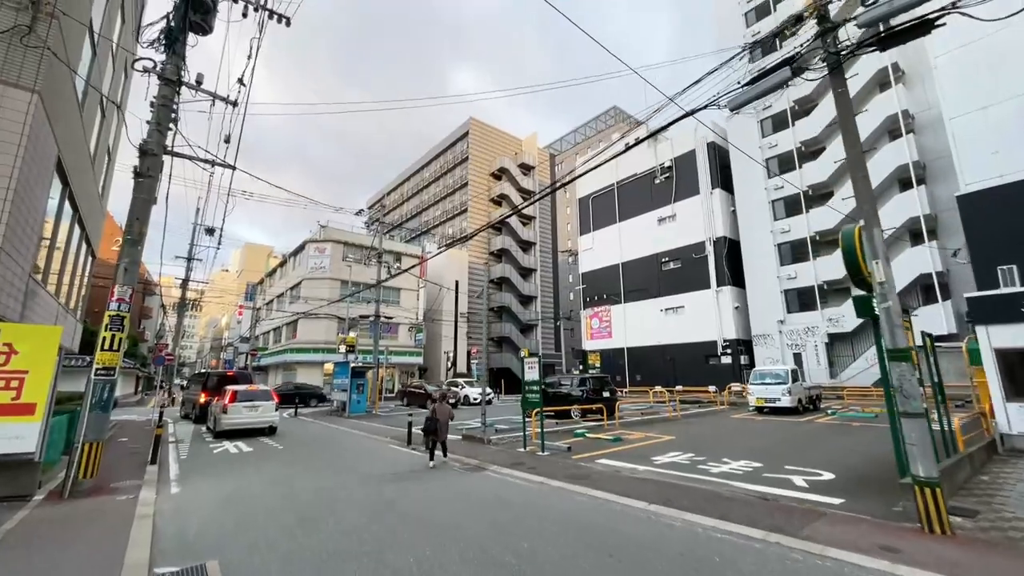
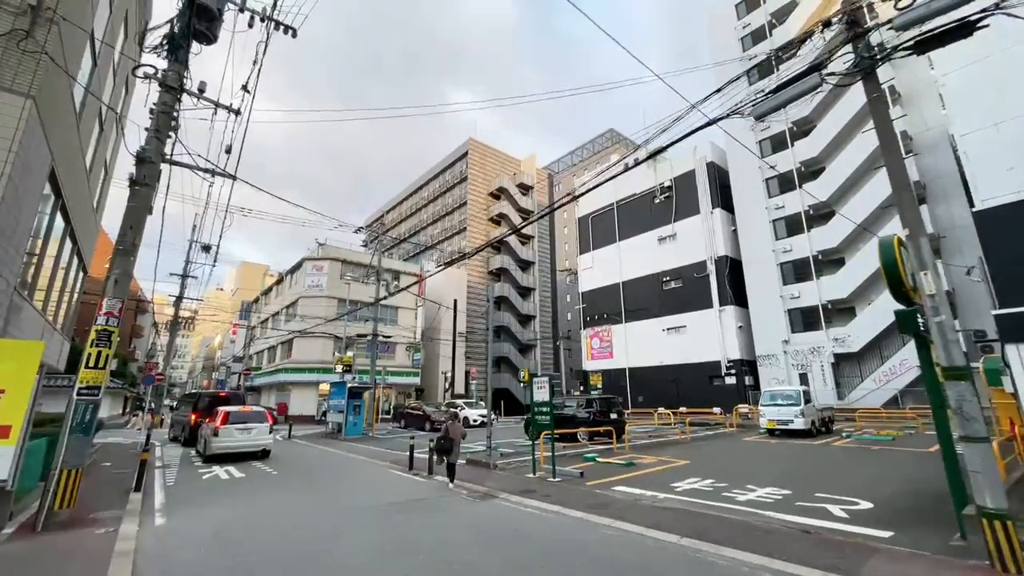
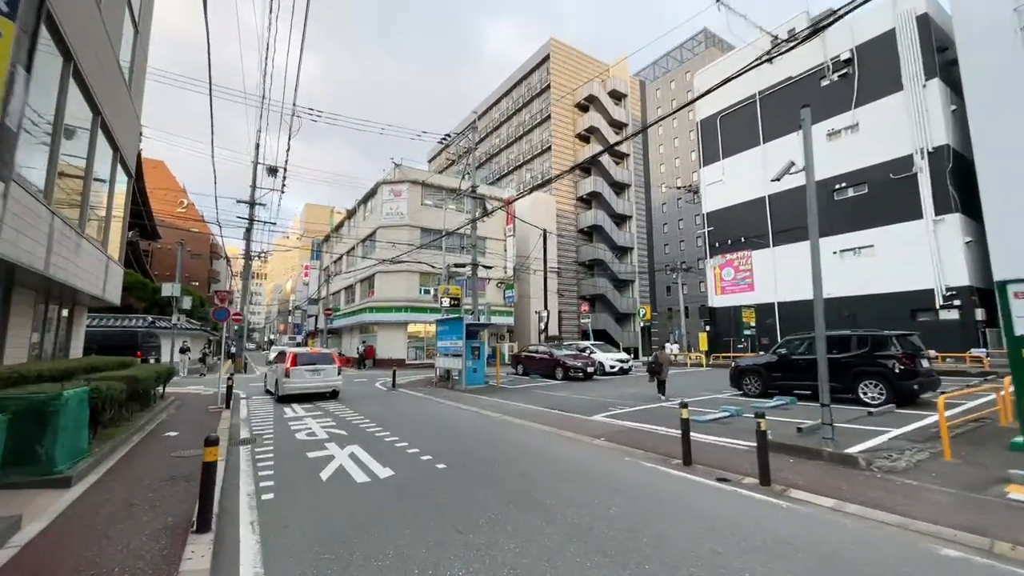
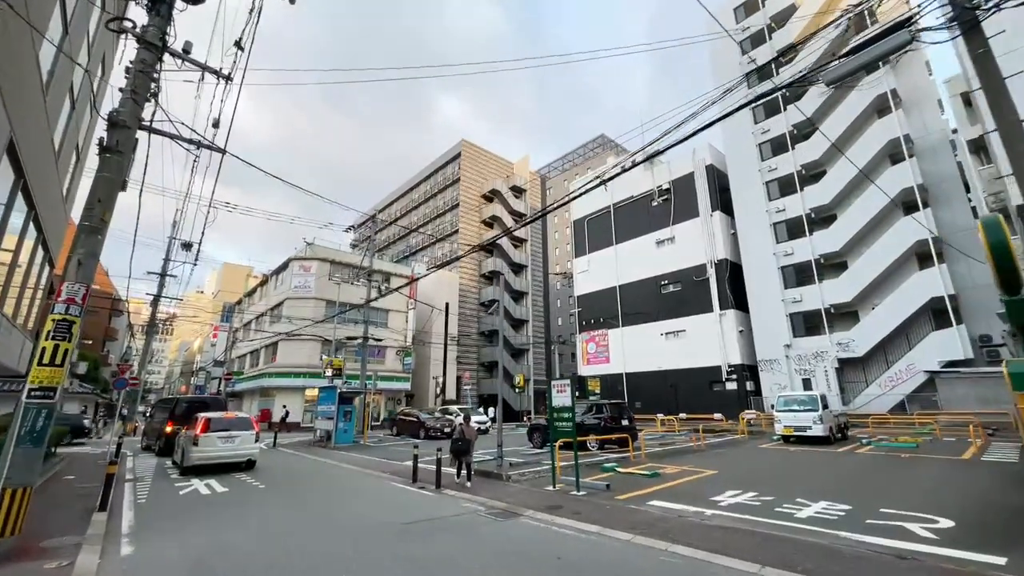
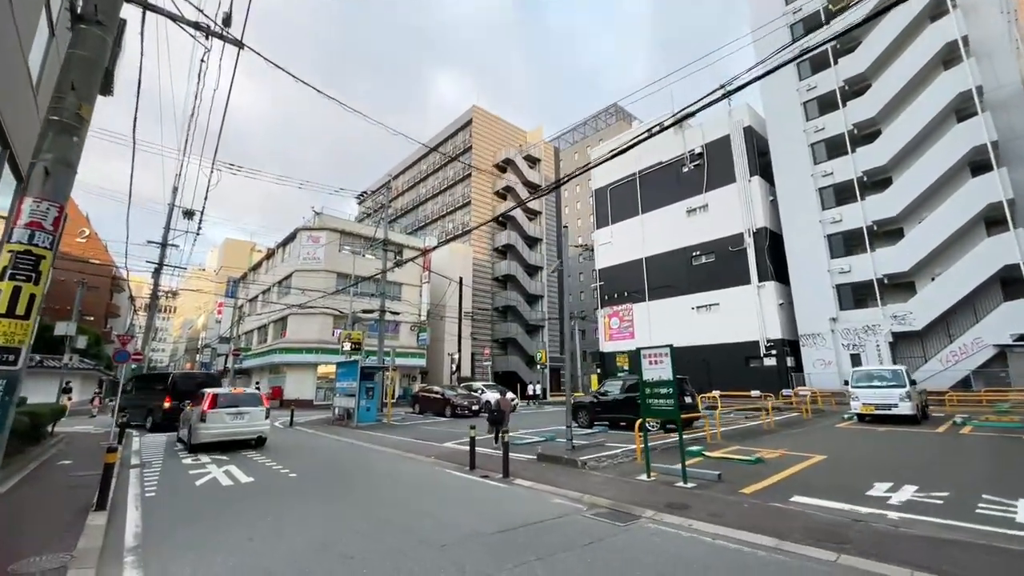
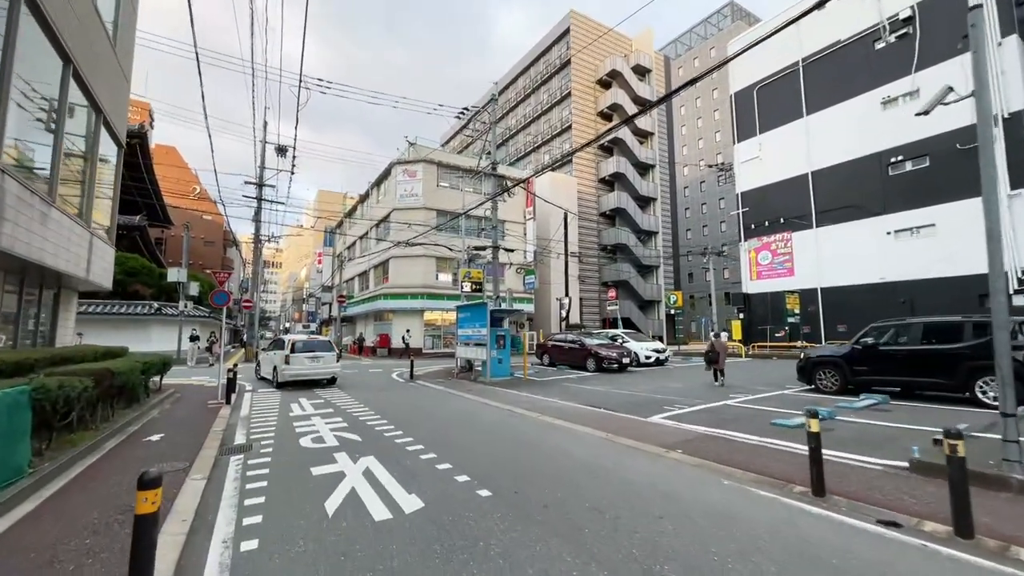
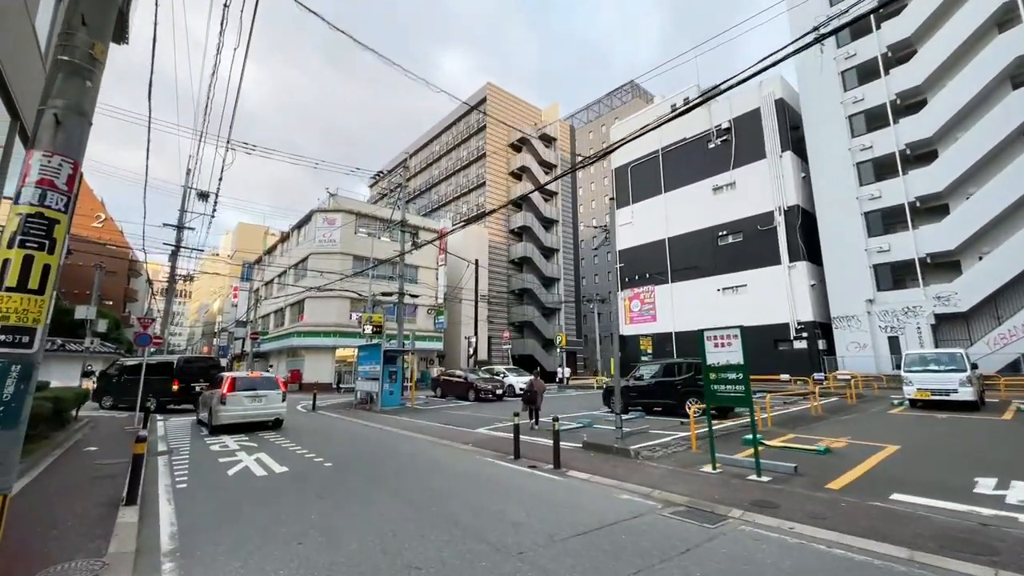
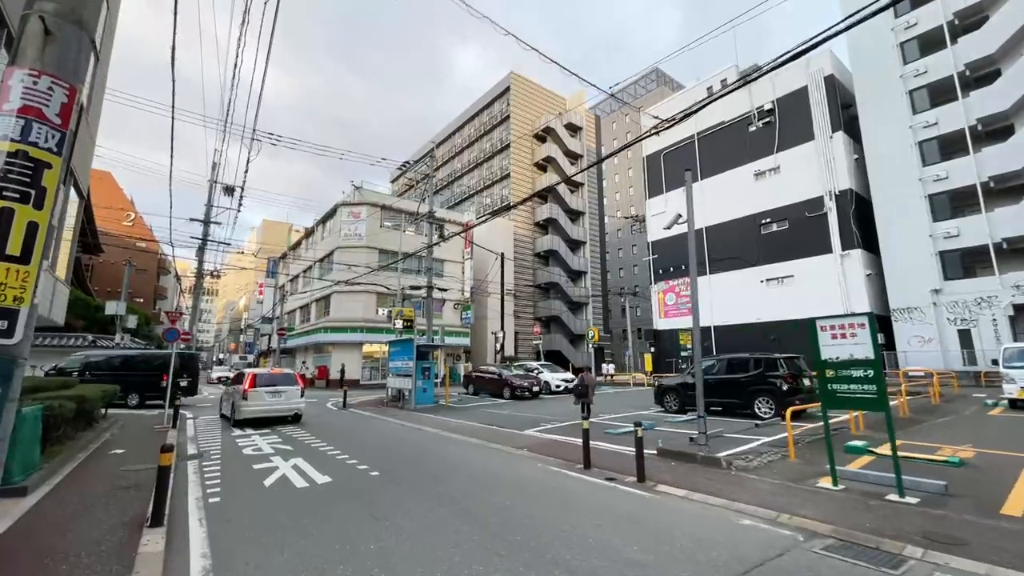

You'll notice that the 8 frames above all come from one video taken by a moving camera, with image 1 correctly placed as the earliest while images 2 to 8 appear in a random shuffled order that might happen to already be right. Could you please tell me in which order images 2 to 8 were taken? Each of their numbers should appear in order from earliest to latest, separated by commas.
2, 4, 5, 7, 8, 3, 6
